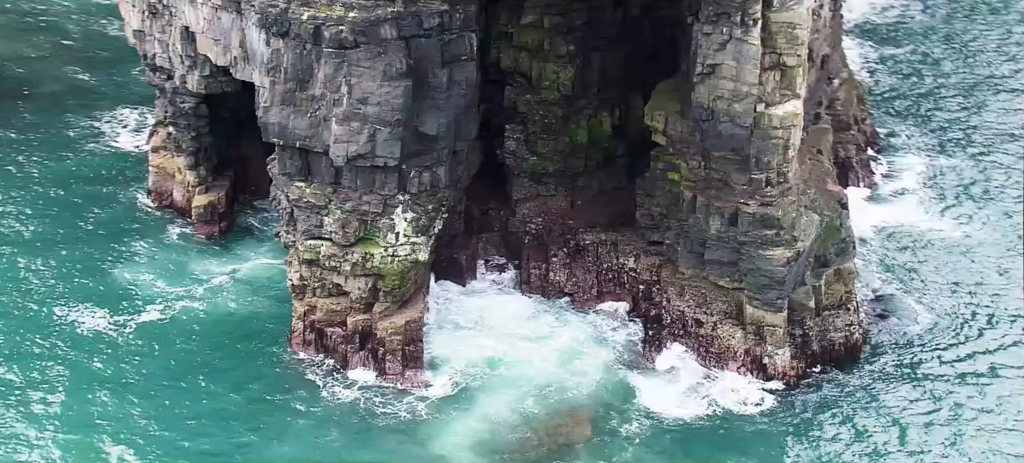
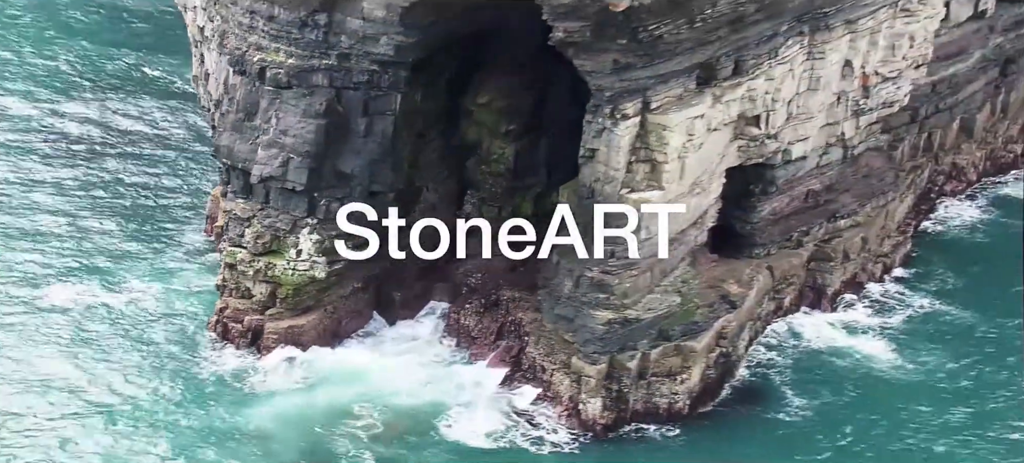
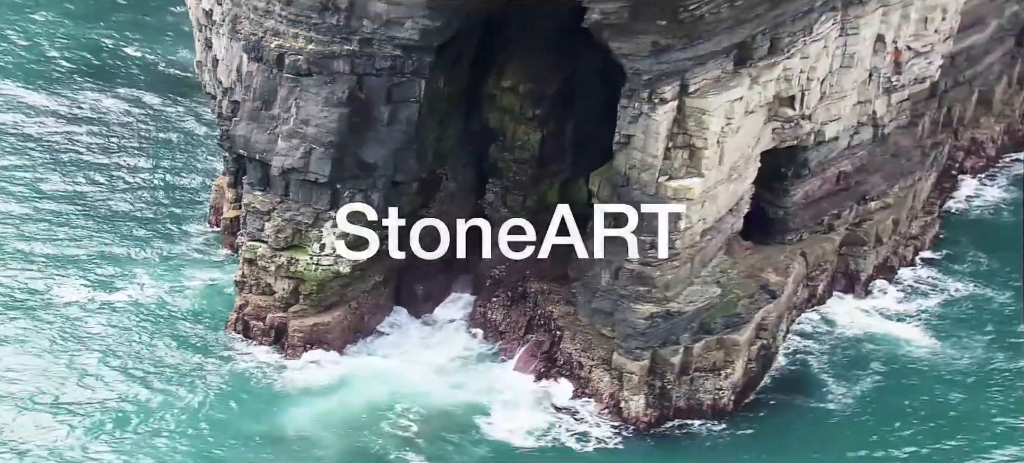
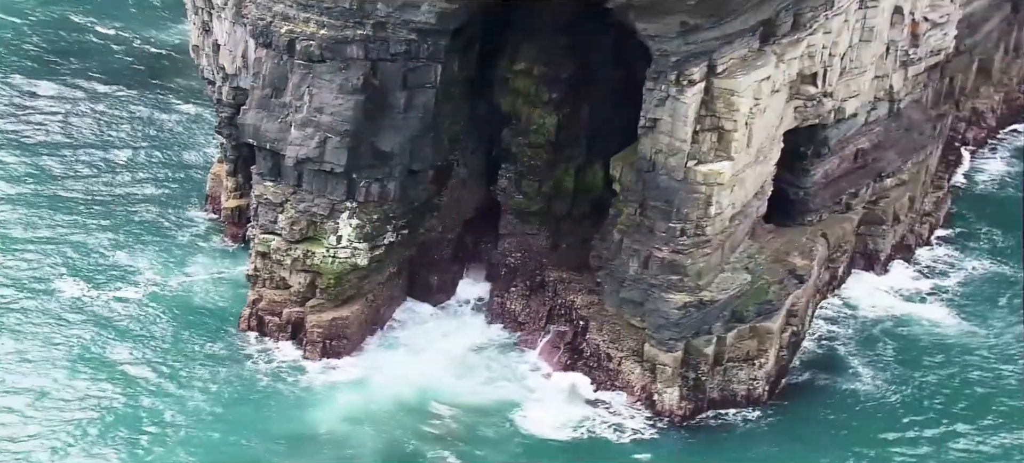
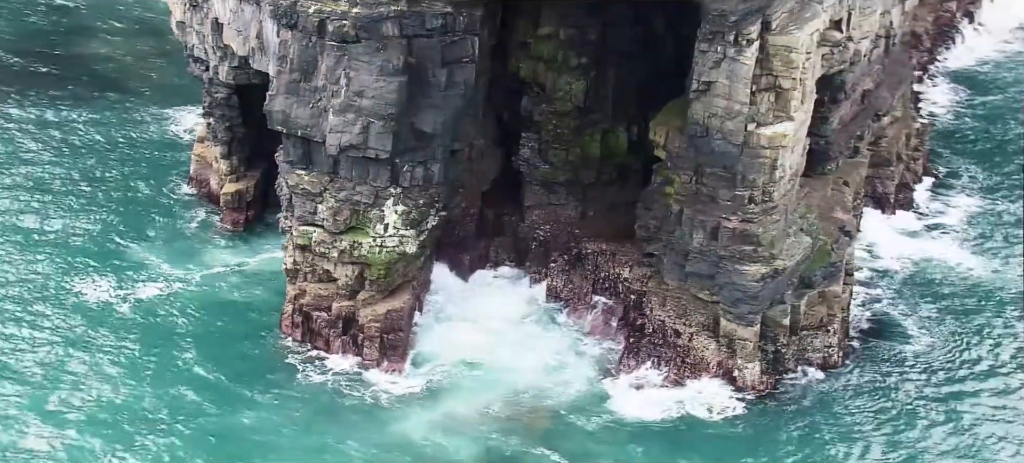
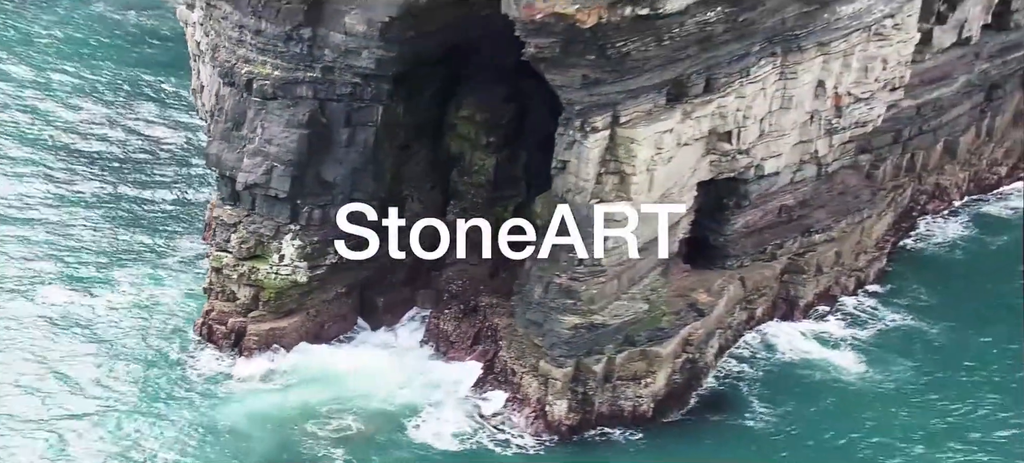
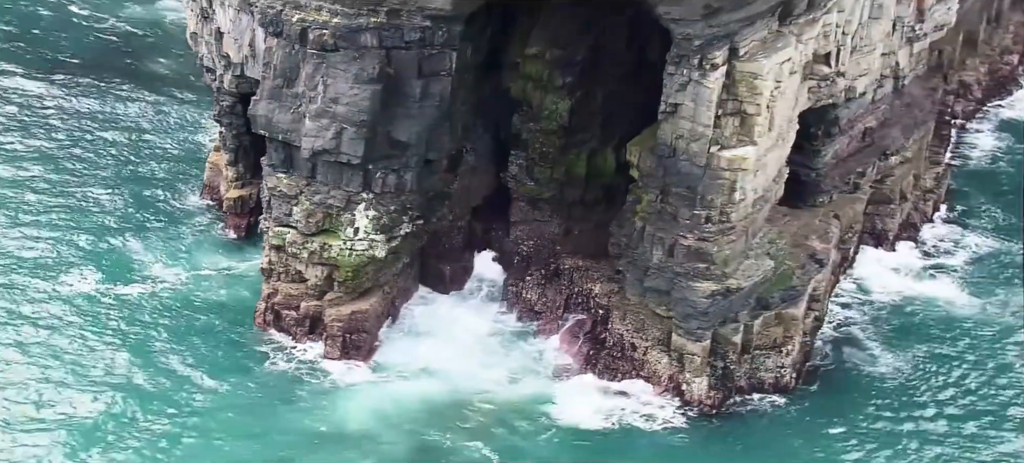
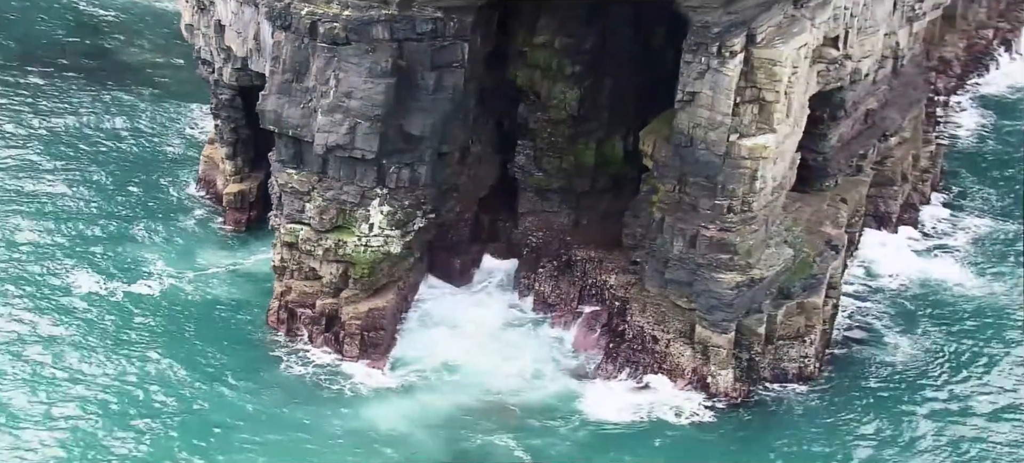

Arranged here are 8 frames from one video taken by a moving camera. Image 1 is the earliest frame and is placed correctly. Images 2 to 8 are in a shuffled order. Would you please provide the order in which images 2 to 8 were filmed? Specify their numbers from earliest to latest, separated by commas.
5, 8, 7, 4, 3, 2, 6
